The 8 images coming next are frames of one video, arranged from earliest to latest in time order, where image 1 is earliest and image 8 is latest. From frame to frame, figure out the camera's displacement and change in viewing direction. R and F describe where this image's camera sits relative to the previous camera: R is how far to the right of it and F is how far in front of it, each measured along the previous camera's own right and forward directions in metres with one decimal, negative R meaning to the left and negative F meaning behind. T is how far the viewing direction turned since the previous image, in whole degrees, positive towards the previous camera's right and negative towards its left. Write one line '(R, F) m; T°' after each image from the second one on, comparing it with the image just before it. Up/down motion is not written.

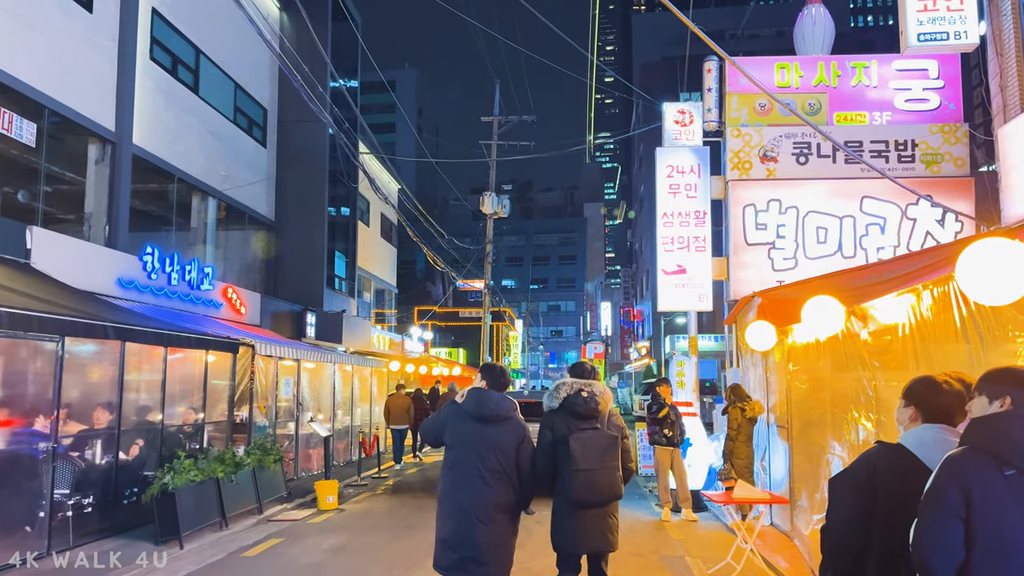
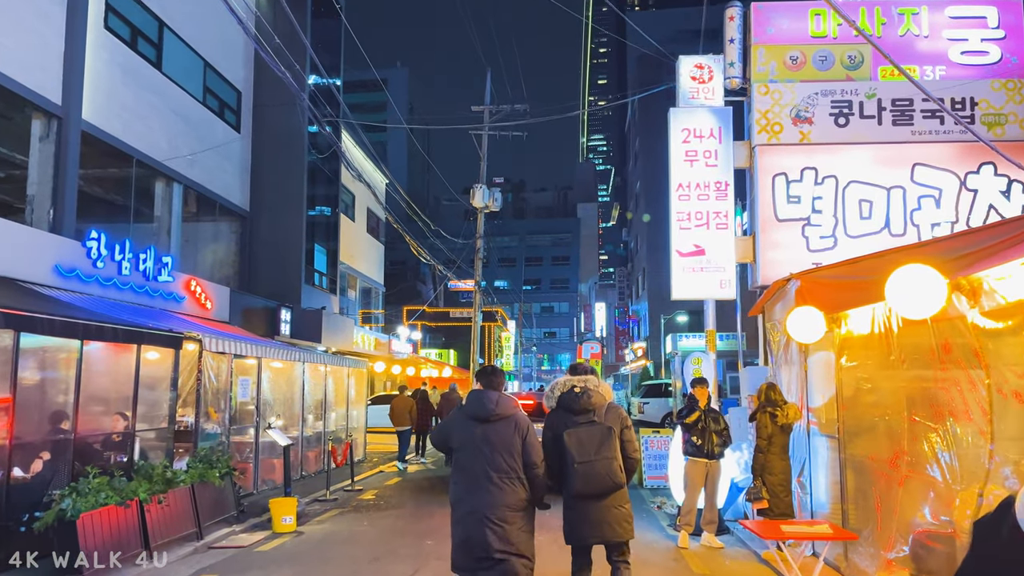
(+0.1, +1.6) m; +1°
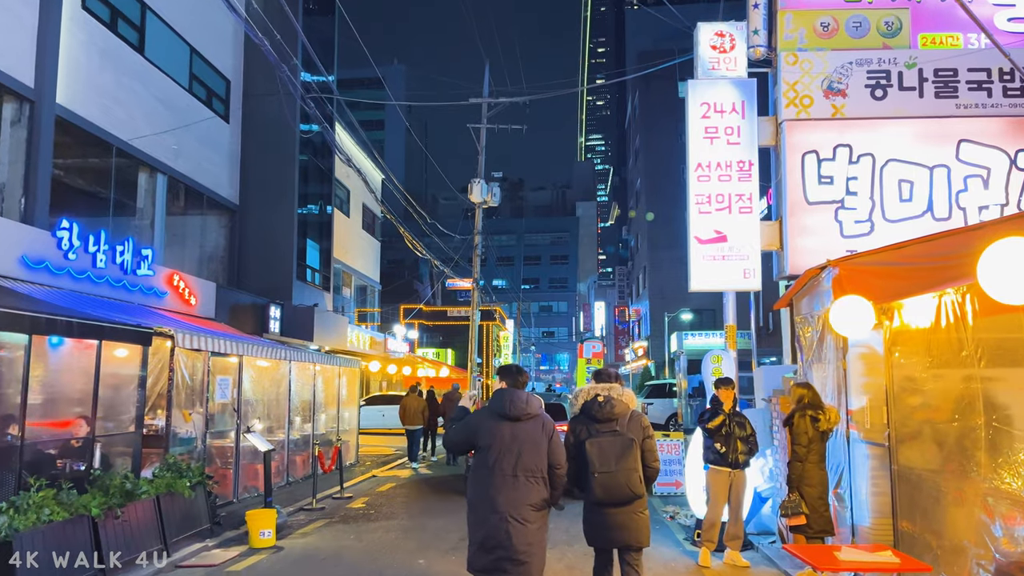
(0.0, +0.9) m; 0°
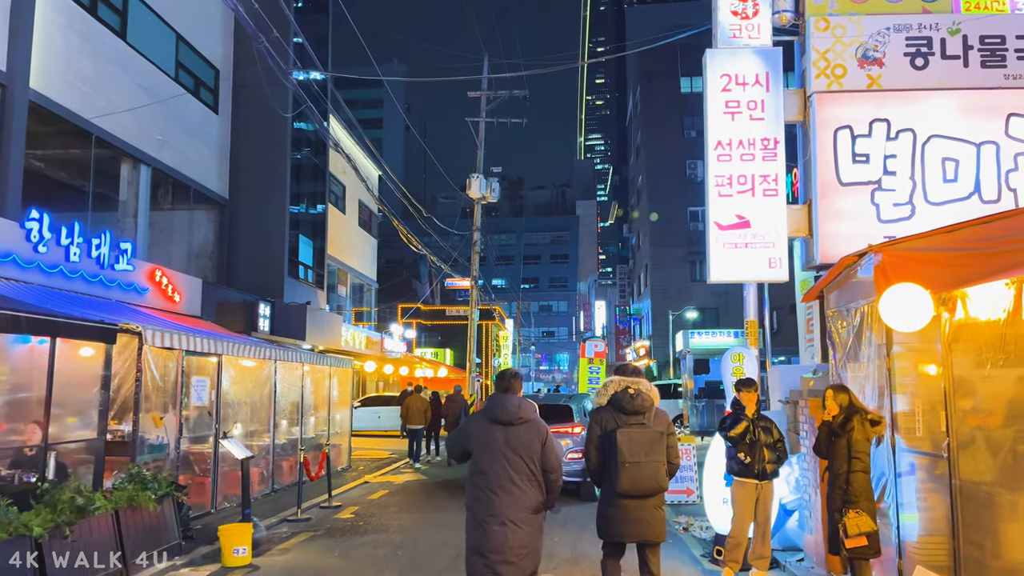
(0.0, +0.8) m; 0°
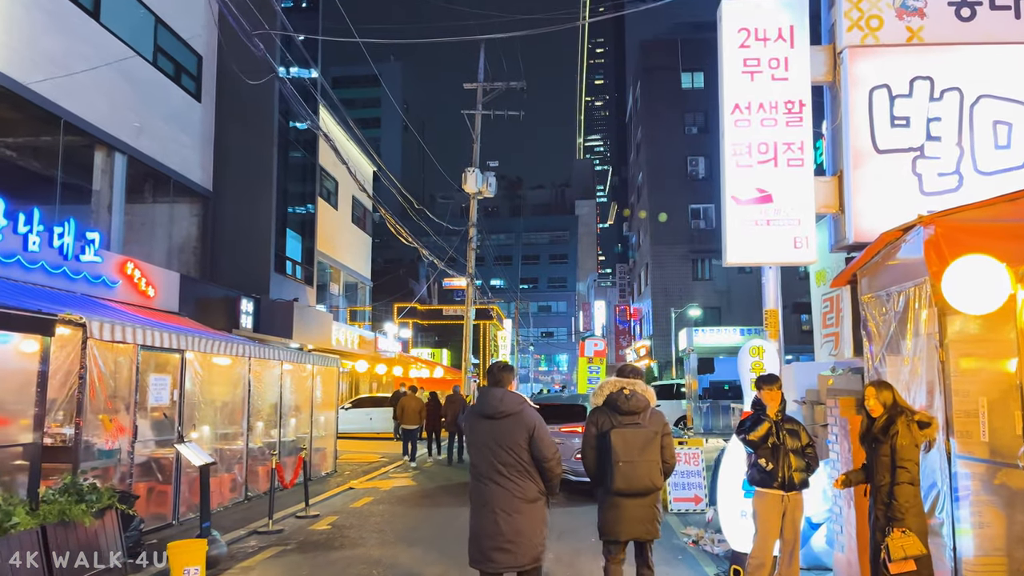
(+0.1, +0.9) m; 0°
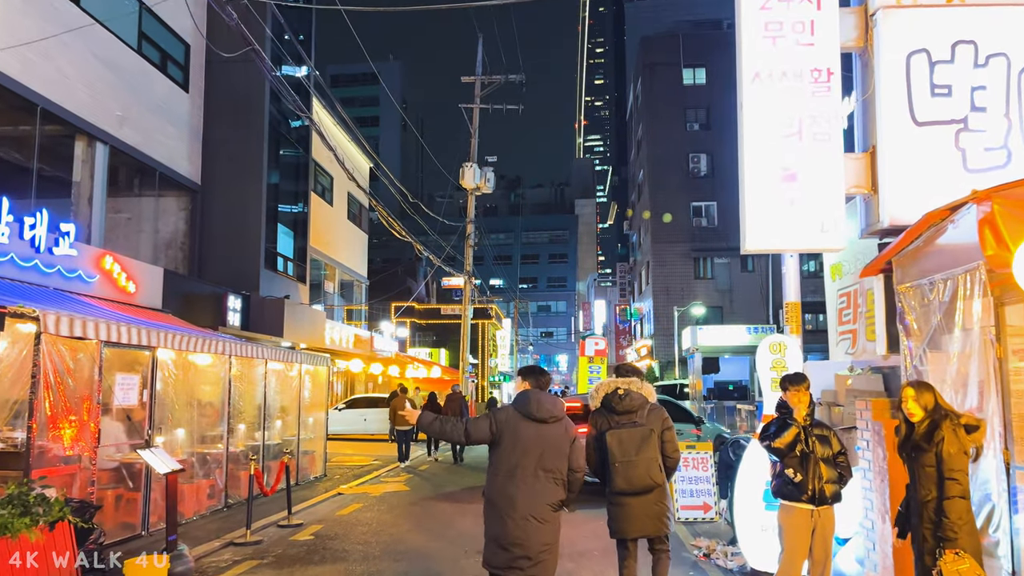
(0.0, +0.7) m; 0°
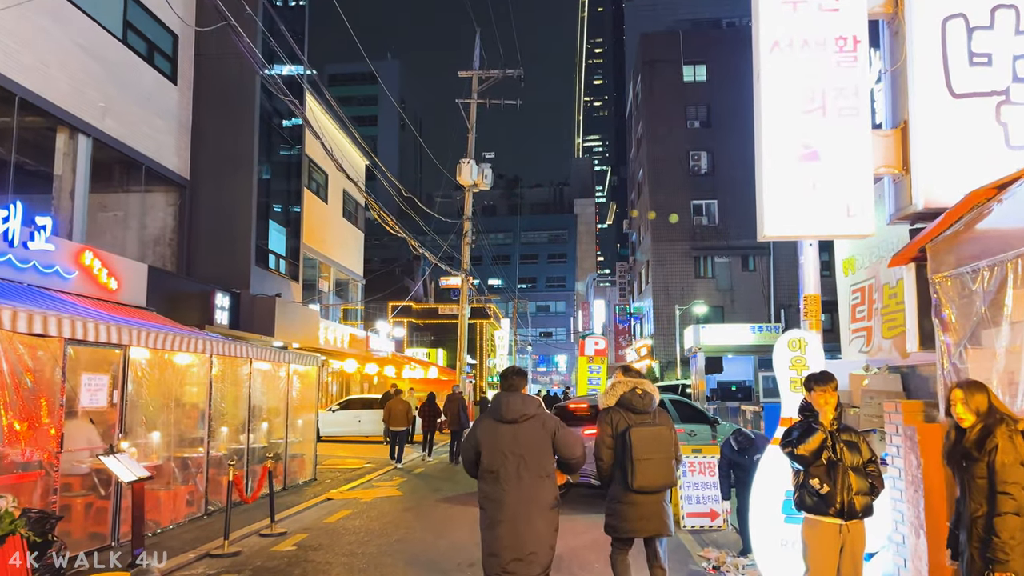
(0.0, +0.5) m; 0°
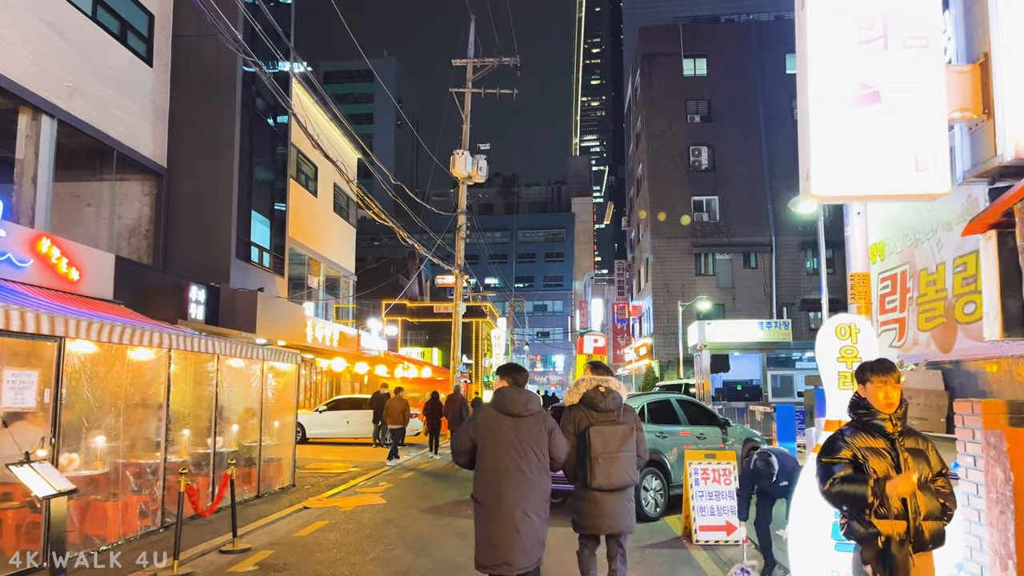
(+0.1, +1.0) m; 0°
